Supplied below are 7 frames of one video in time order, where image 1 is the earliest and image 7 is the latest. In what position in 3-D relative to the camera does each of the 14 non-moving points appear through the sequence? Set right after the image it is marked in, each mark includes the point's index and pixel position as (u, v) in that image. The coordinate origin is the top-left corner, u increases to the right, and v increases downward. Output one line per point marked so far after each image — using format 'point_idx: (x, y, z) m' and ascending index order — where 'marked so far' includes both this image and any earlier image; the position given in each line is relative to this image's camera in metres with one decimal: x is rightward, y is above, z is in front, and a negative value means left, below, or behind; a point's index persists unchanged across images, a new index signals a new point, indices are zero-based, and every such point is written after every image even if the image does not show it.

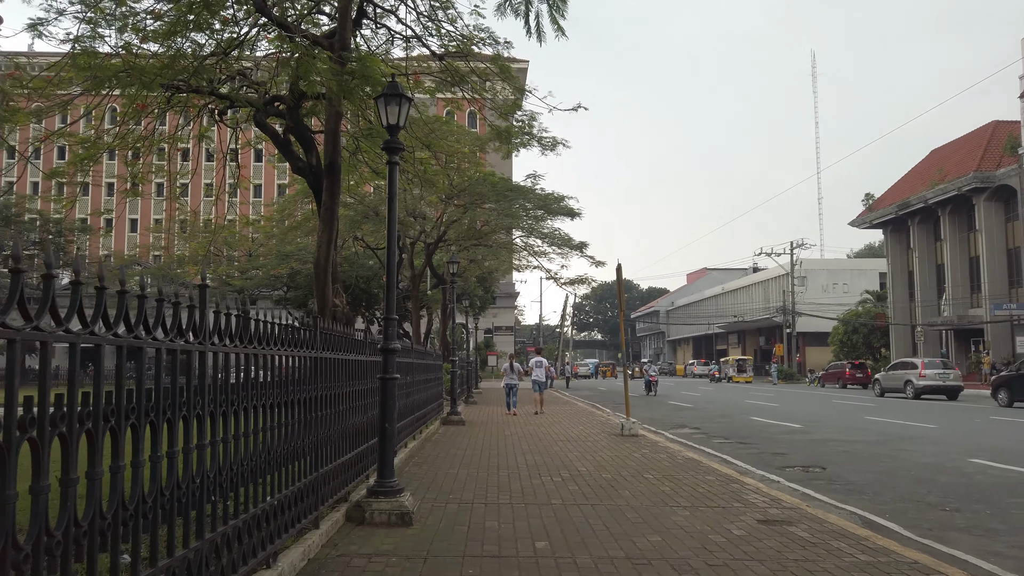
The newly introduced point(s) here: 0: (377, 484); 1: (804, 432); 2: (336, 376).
0: (-0.9, -1.3, +4.9) m
1: (+4.8, -2.4, +12.1) m
2: (-1.3, -0.6, +5.4) m
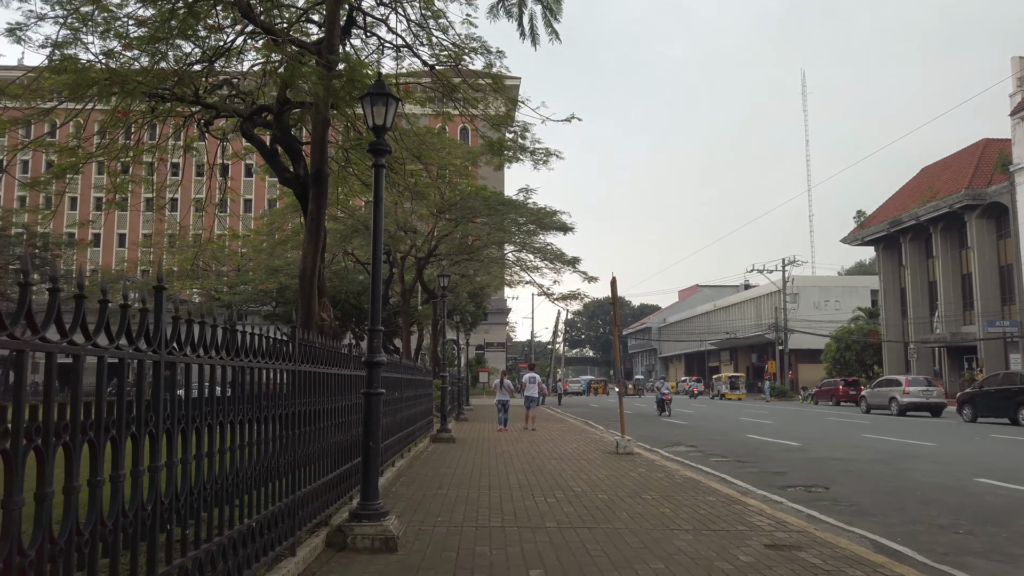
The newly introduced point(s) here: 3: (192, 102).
0: (-1.0, -1.4, +4.6) m
1: (+4.6, -2.6, +11.8) m
2: (-1.3, -0.7, +5.1) m
3: (-5.0, +2.9, +11.5) m
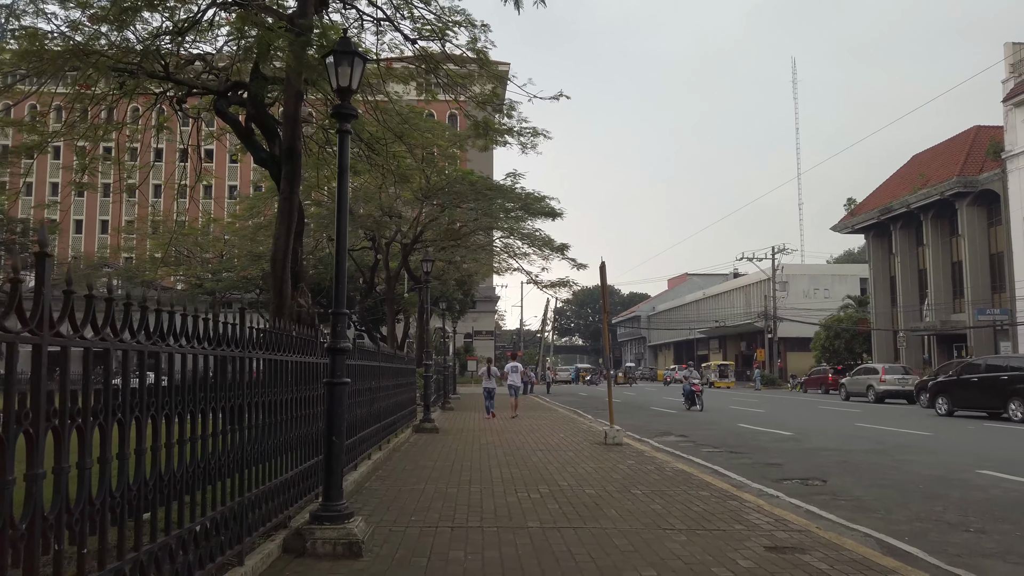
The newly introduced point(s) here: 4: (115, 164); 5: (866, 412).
0: (-1.1, -1.2, +4.2) m
1: (+4.4, -2.4, +11.5) m
2: (-1.5, -0.6, +4.7) m
3: (-5.2, +3.1, +11.0) m
4: (-6.6, +2.1, +12.4) m
5: (+9.2, -3.2, +19.2) m
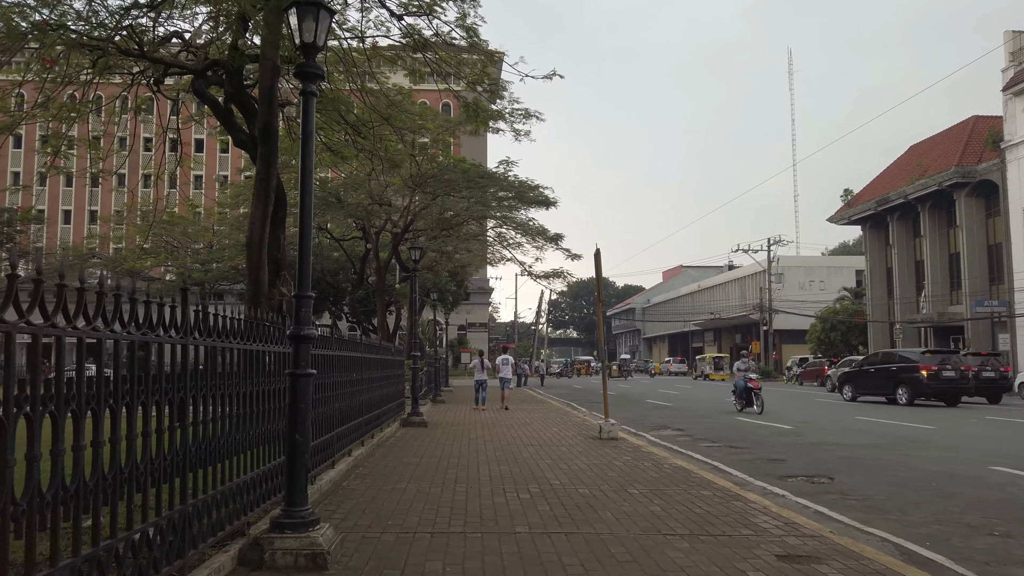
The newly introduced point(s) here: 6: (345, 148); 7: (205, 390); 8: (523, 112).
0: (-1.2, -1.1, +3.7) m
1: (+4.3, -2.2, +11.1) m
2: (-1.6, -0.5, +4.3) m
3: (-5.3, +3.3, +10.5) m
4: (-6.8, +2.3, +11.9) m
5: (+9.0, -3.0, +18.9) m
6: (-3.1, +2.6, +13.6) m
7: (-1.6, -0.5, +3.9) m
8: (+0.2, +2.7, +11.2) m
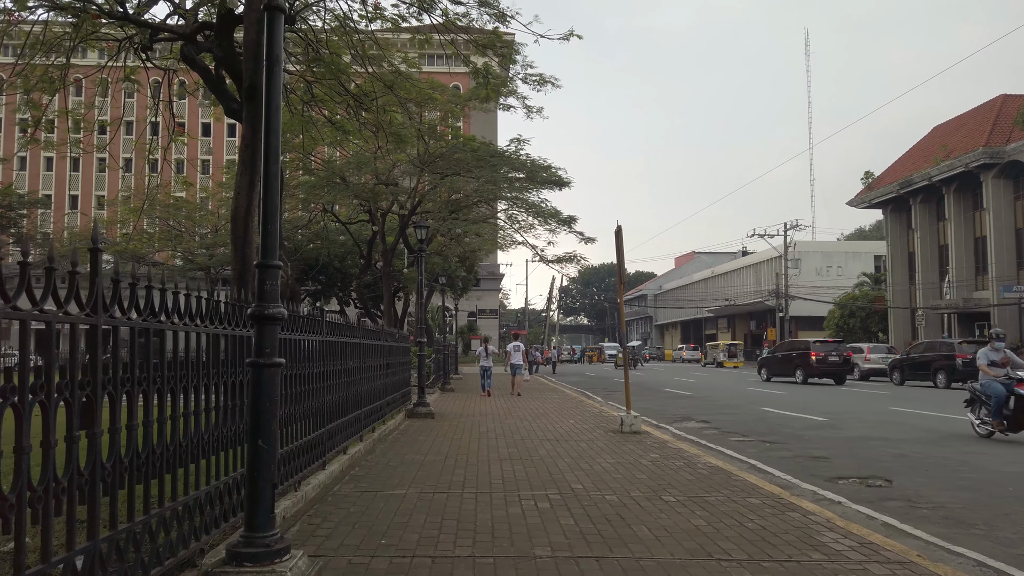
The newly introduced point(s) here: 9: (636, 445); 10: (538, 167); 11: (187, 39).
0: (-1.1, -1.0, +3.0) m
1: (+4.4, -1.9, +10.3) m
2: (-1.5, -0.3, +3.5) m
3: (-5.2, +3.5, +9.7) m
4: (-6.6, +2.5, +11.1) m
5: (+9.3, -2.6, +18.0) m
6: (-2.9, +2.9, +12.8) m
7: (-1.5, -0.4, +3.1) m
8: (+0.4, +2.9, +10.3) m
9: (+1.3, -1.7, +7.8) m
10: (+0.6, +3.1, +19.1) m
11: (-4.4, +3.4, +9.9) m
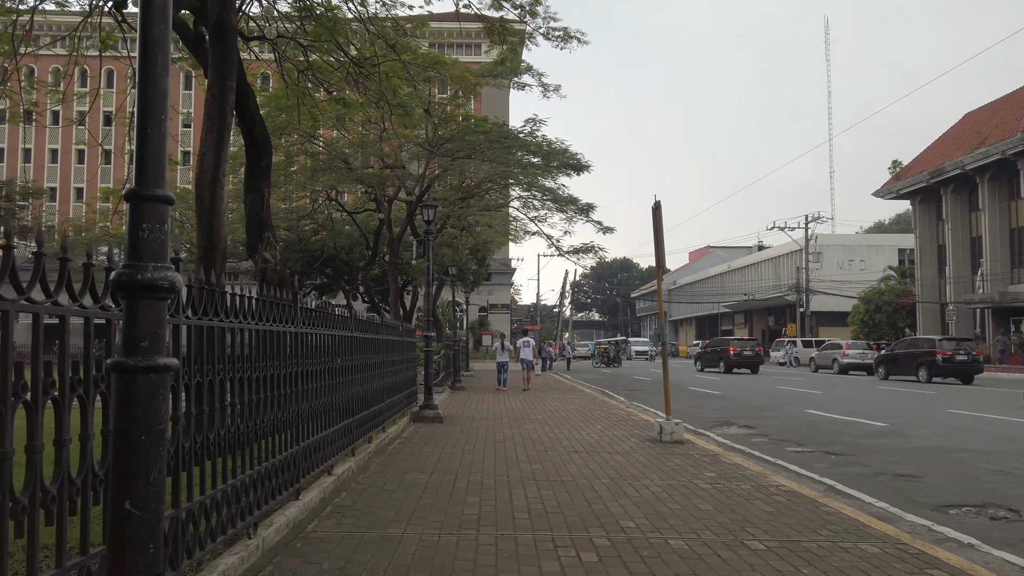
0: (-0.9, -0.9, +1.7) m
1: (+4.7, -1.8, +8.9) m
2: (-1.3, -0.2, +2.2) m
3: (-4.9, +3.7, +8.4) m
4: (-6.3, +2.7, +9.9) m
5: (+9.6, -2.4, +16.6) m
6: (-2.6, +3.1, +11.5) m
7: (-1.4, -0.3, +1.8) m
8: (+0.6, +3.1, +9.0) m
9: (+1.5, -1.5, +6.6) m
10: (+1.0, +3.3, +17.8) m
11: (-4.2, +3.5, +8.7) m
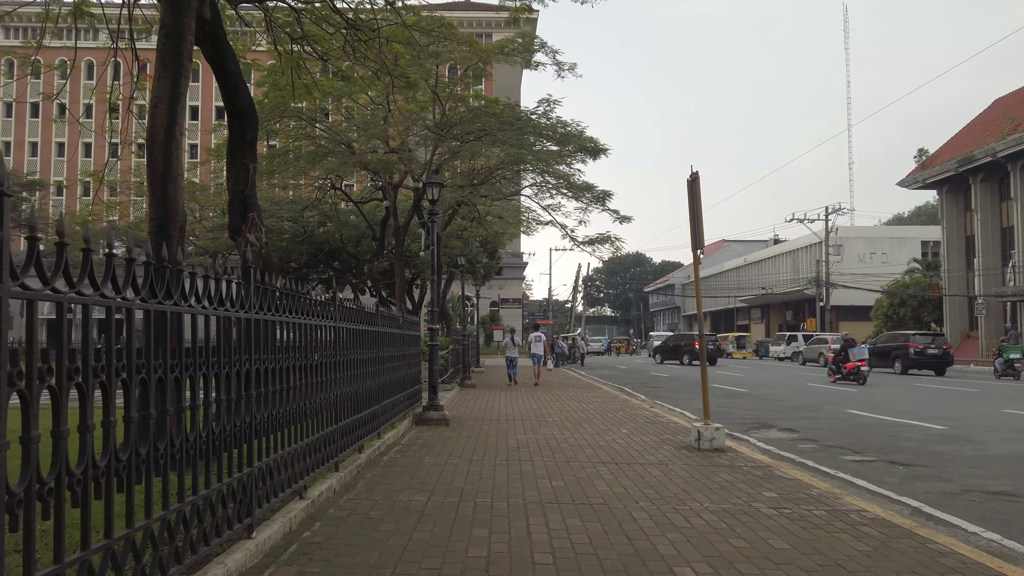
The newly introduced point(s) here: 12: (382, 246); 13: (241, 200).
0: (-0.9, -0.8, +0.7) m
1: (+4.8, -1.6, +7.8) m
2: (-1.3, -0.1, +1.2) m
3: (-4.8, +3.8, +7.5) m
4: (-6.2, +2.9, +9.0) m
5: (+9.9, -2.2, +15.4) m
6: (-2.4, +3.2, +10.5) m
7: (-1.3, -0.2, +0.8) m
8: (+0.7, +3.2, +8.0) m
9: (+1.6, -1.4, +5.5) m
10: (+1.3, +3.5, +16.7) m
11: (-4.0, +3.7, +7.7) m
12: (-3.5, +1.2, +19.8) m
13: (-2.9, +0.9, +8.0) m
